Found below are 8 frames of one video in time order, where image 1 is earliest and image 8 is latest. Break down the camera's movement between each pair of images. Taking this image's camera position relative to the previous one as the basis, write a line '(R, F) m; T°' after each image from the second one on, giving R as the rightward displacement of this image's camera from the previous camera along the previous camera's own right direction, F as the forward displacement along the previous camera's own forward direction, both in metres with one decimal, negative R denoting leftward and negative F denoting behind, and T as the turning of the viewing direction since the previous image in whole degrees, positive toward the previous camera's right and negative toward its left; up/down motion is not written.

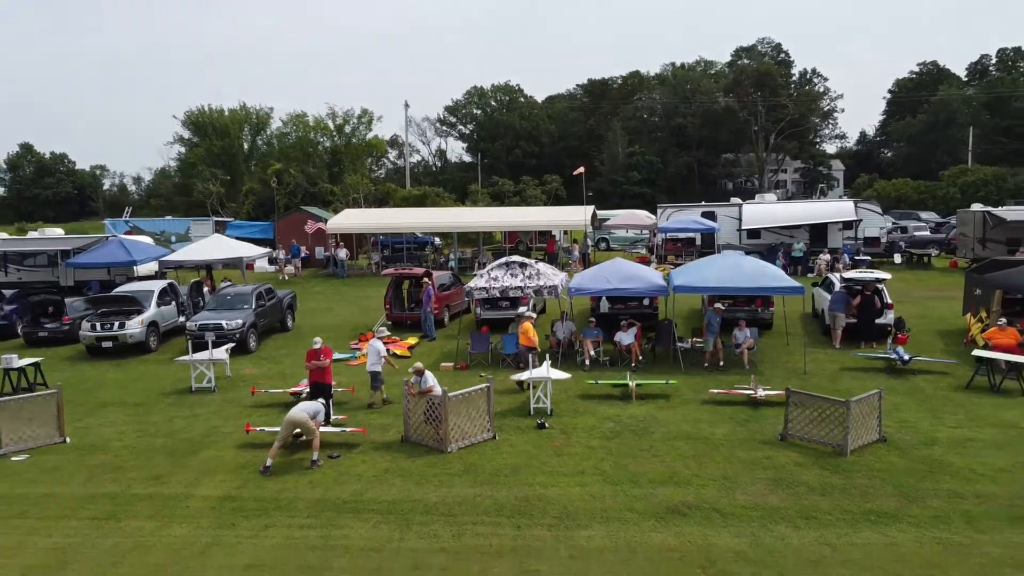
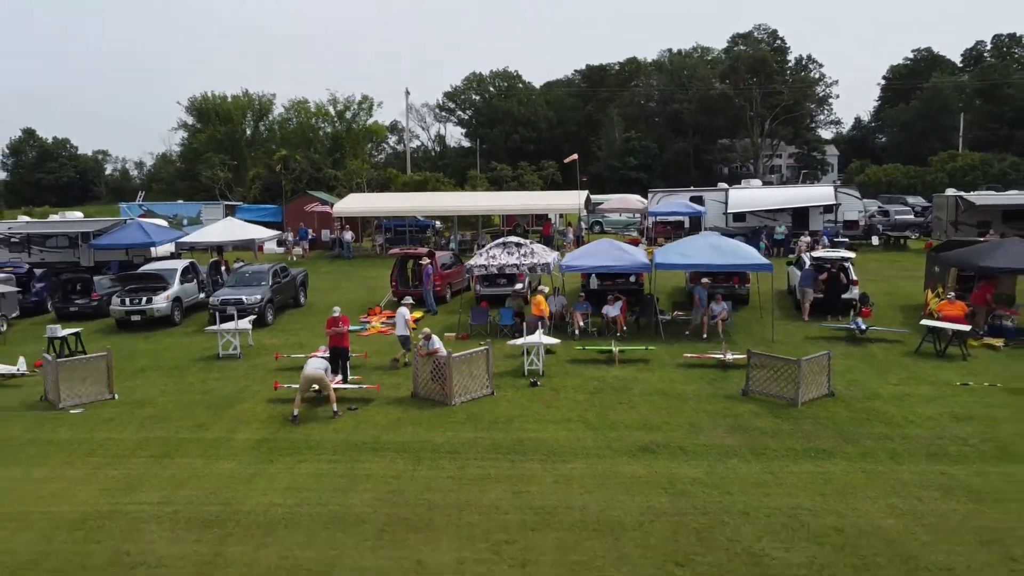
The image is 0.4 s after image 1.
(0.0, -1.4) m; 0°
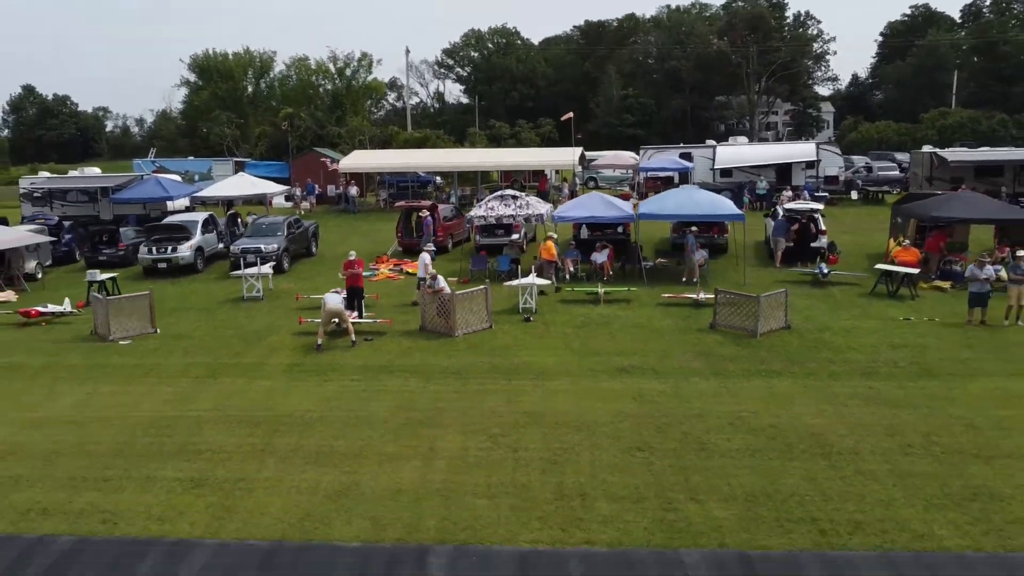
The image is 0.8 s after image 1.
(0.0, -1.5) m; 0°
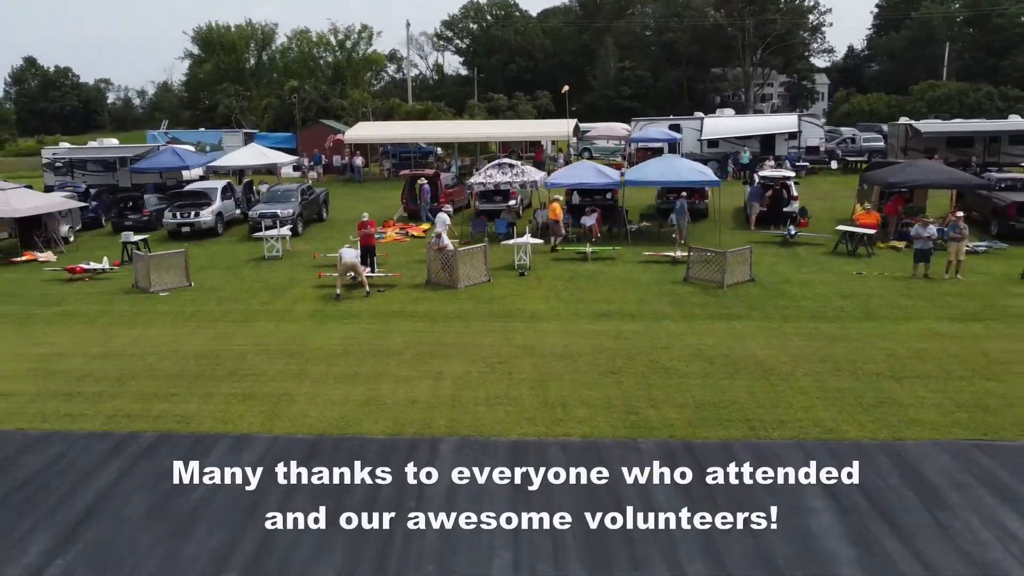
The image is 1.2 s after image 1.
(0.0, -1.6) m; 0°
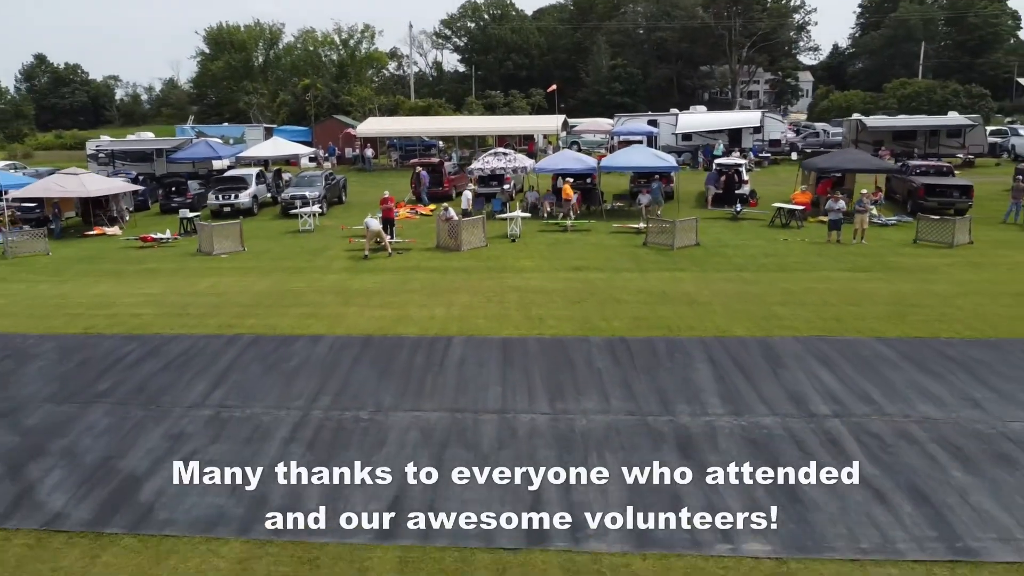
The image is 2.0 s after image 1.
(+0.1, -3.5) m; 0°
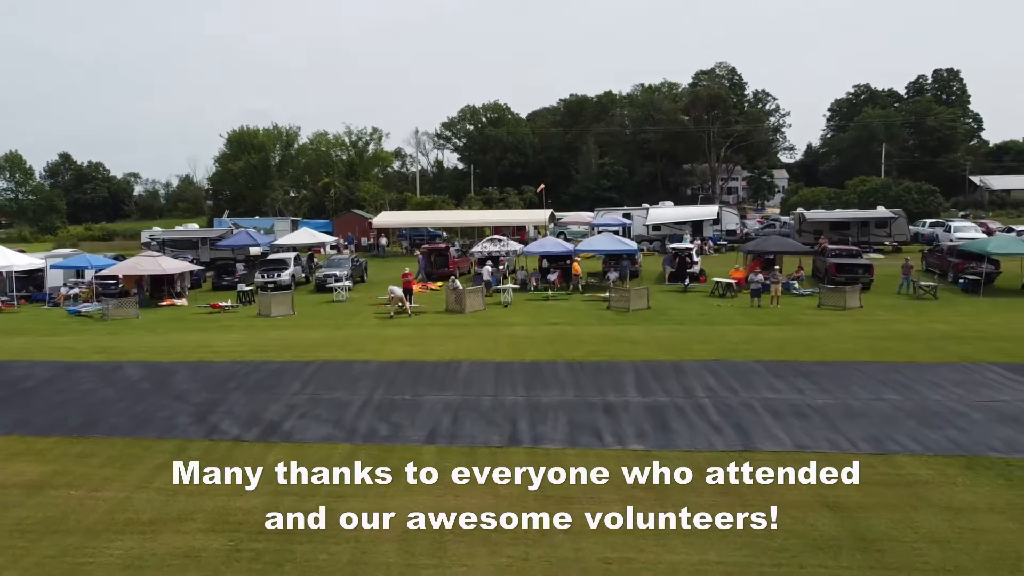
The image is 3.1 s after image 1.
(+0.1, -4.9) m; 0°
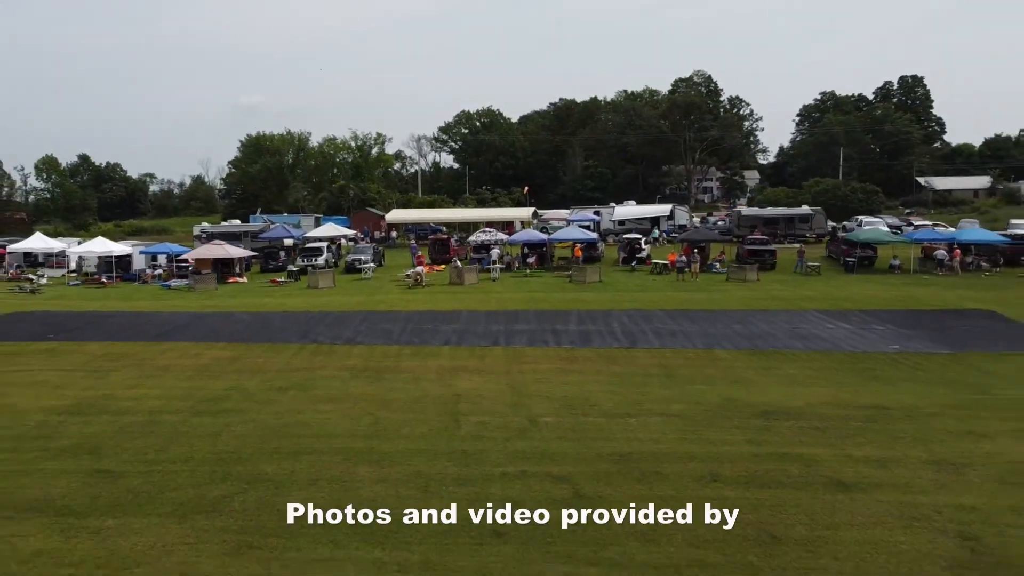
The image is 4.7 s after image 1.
(+0.3, -7.7) m; 0°
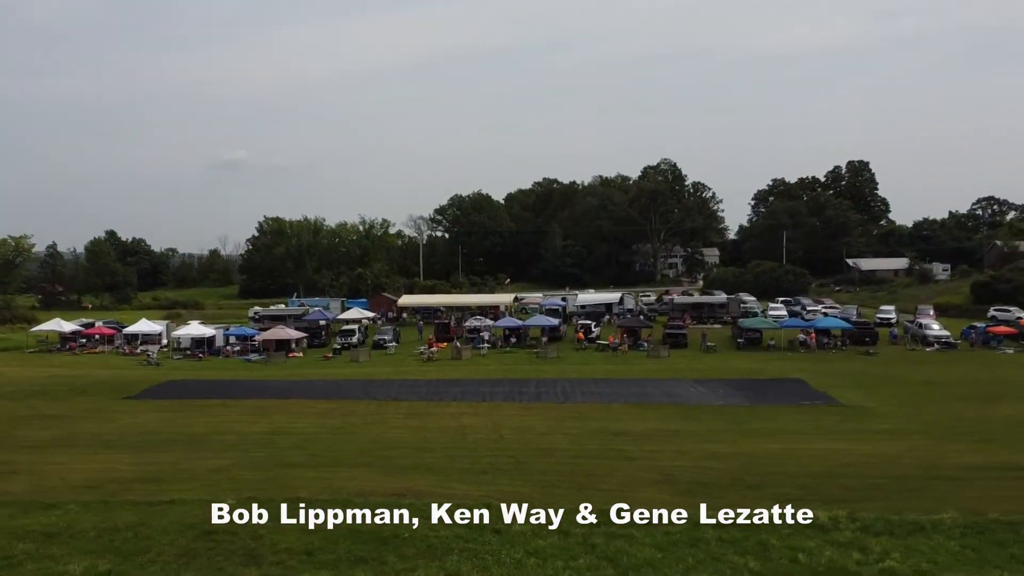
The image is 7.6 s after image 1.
(+0.3, -12.7) m; +1°
